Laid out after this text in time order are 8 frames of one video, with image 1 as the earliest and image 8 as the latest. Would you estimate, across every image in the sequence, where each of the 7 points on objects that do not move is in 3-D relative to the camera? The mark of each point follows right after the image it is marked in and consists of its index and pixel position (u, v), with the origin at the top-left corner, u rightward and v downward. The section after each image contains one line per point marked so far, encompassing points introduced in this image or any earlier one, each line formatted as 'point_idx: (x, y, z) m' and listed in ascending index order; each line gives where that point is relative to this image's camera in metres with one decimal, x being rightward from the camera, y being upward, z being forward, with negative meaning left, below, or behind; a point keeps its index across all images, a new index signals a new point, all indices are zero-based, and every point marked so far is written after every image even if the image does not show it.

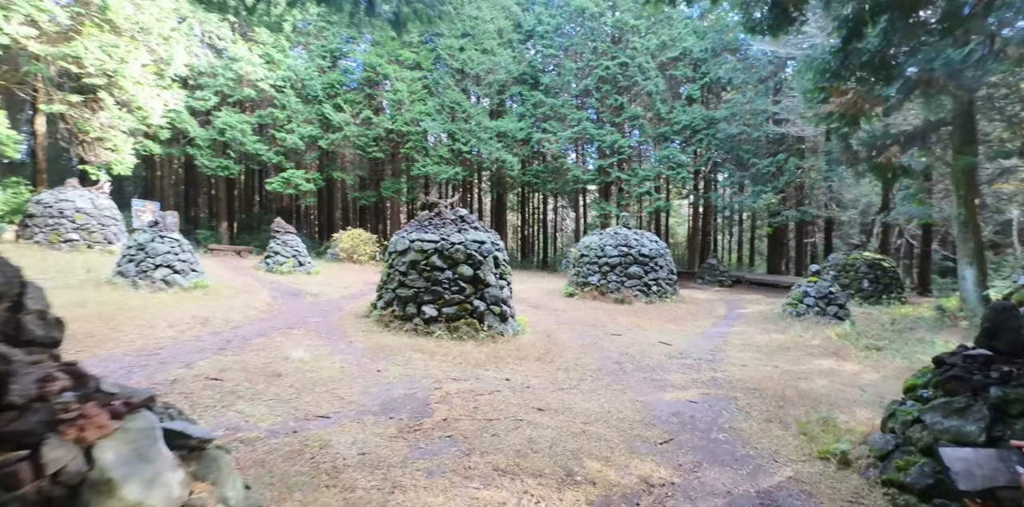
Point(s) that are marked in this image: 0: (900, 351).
0: (+5.7, -1.4, +7.3) m
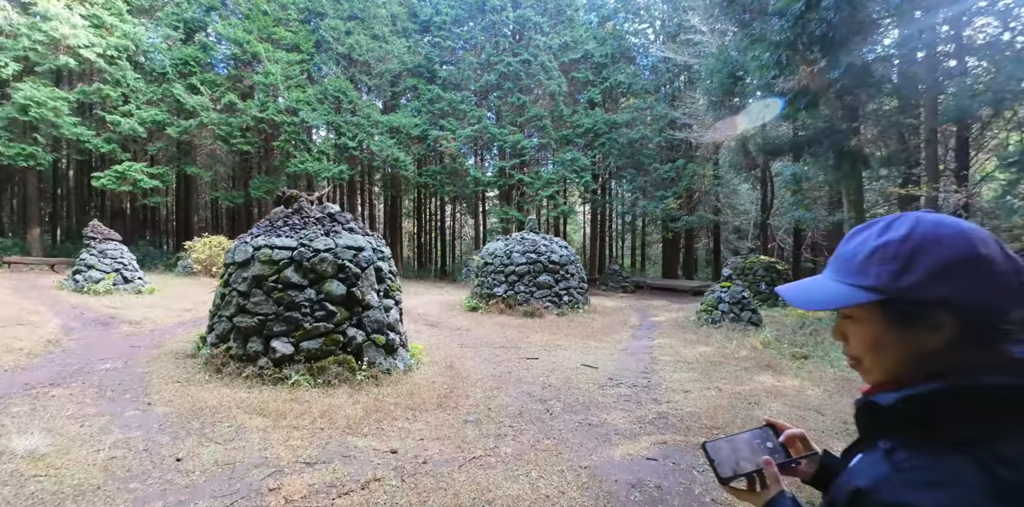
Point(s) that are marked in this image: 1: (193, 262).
0: (+4.4, -1.5, +6.9) m
1: (-8.3, -0.2, +12.9) m
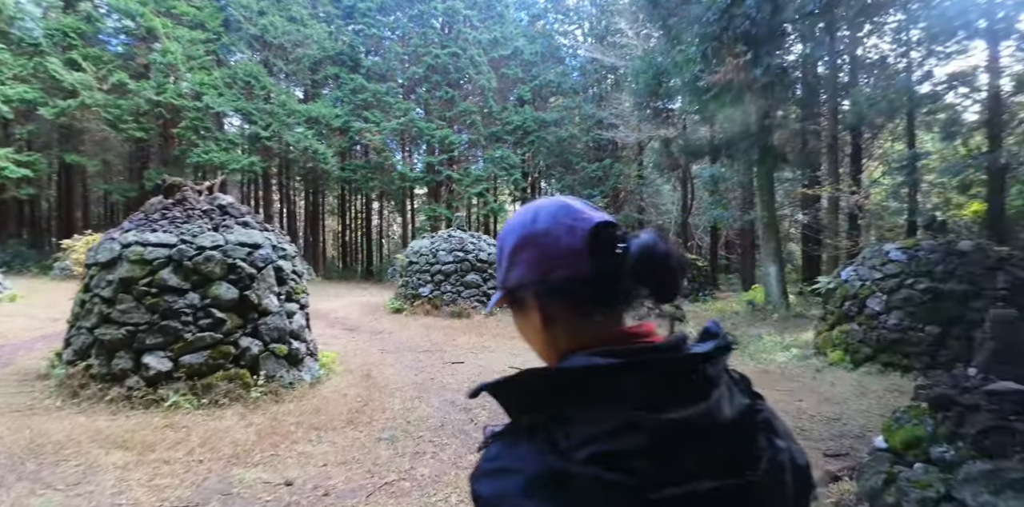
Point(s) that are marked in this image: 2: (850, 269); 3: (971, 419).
0: (+3.3, -1.4, +7.2) m
1: (-10.0, -0.2, +11.3) m
2: (+4.9, -0.2, +7.2) m
3: (+2.0, -0.7, +2.2) m
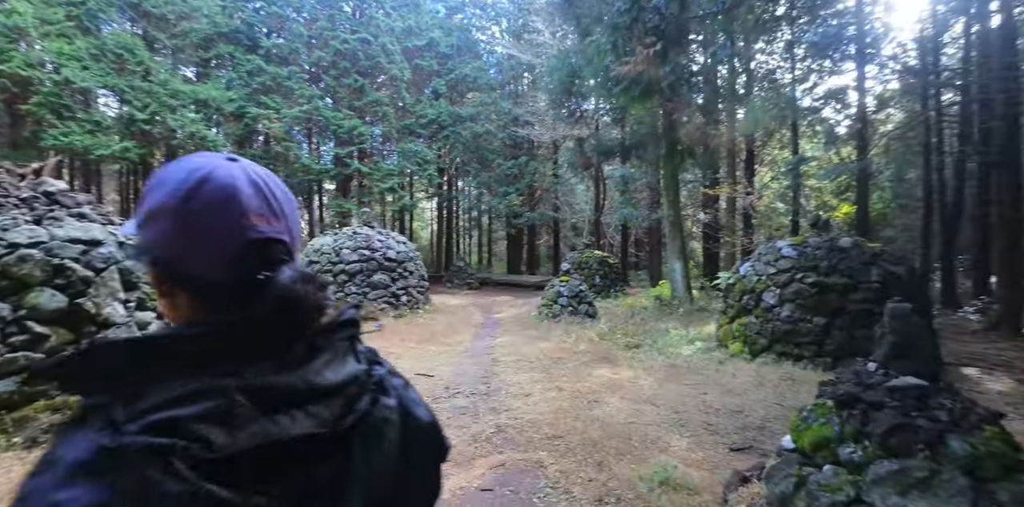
0: (+2.1, -1.4, +7.3) m
1: (-11.8, -0.2, +9.2) m
2: (+3.6, -0.2, +7.6) m
3: (+1.6, -0.7, +2.1) m
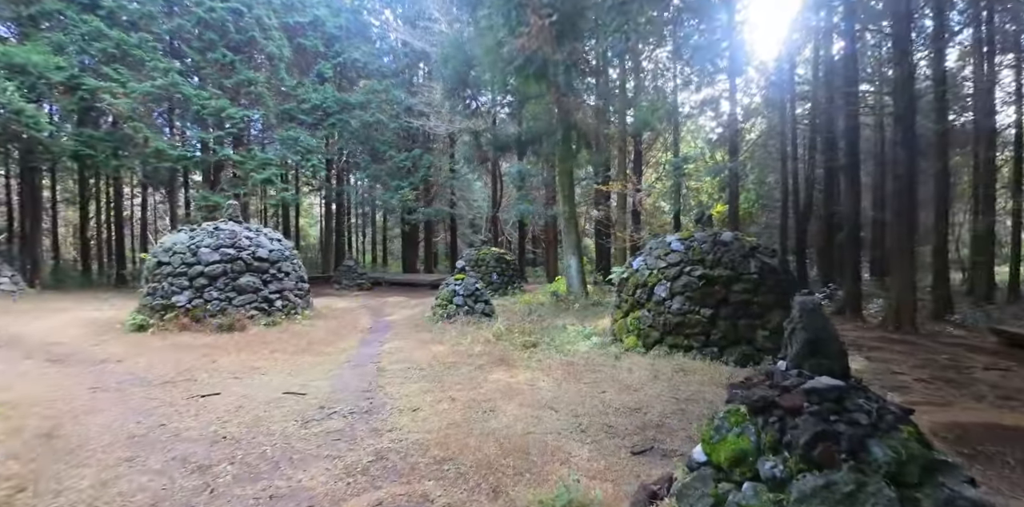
0: (+0.6, -1.3, +7.1) m
1: (-13.4, -0.2, +6.2) m
2: (+2.0, -0.1, +7.7) m
3: (+1.1, -0.7, +1.9) m
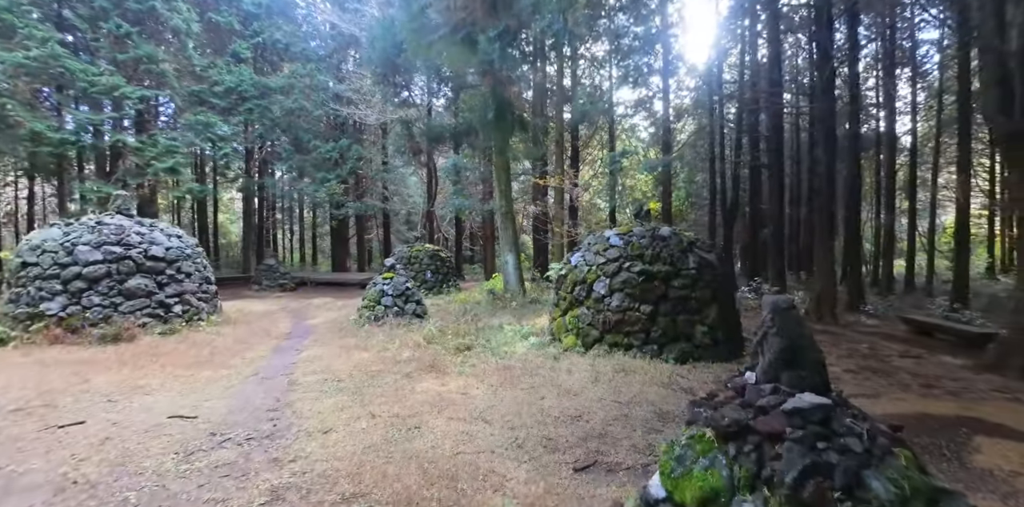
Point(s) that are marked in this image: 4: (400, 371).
0: (-0.3, -1.3, +6.6) m
1: (-14.1, -0.3, +4.0) m
2: (+1.0, 0.0, +7.4) m
3: (+0.8, -0.6, +1.6) m
4: (-1.2, -1.3, +5.5) m
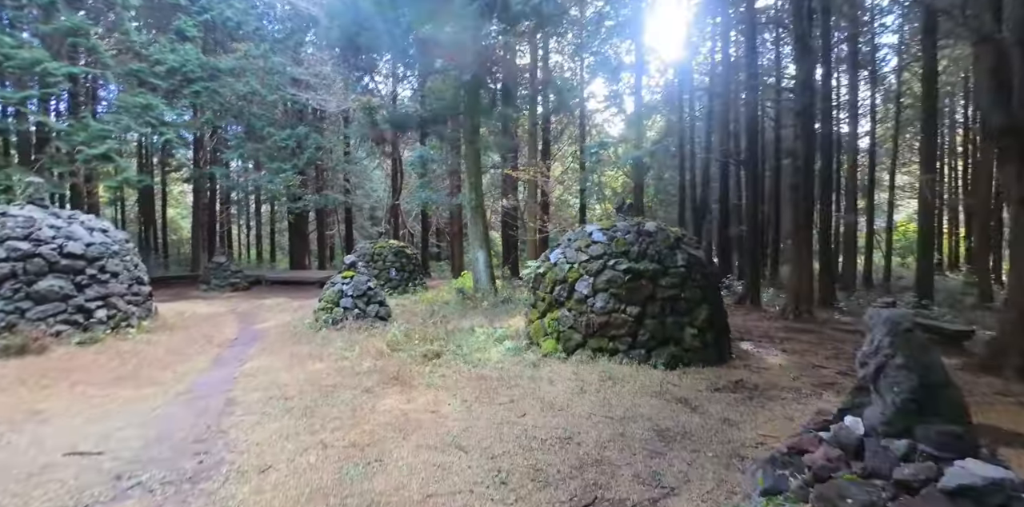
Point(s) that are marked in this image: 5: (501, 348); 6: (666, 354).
0: (-0.6, -1.2, +6.0) m
1: (-14.2, -0.3, +2.4) m
2: (+0.6, 0.0, +6.8) m
3: (+0.9, -0.6, +1.0) m
4: (-1.5, -1.3, +4.8) m
5: (-0.1, -1.2, +6.5) m
6: (+1.8, -1.2, +5.8) m
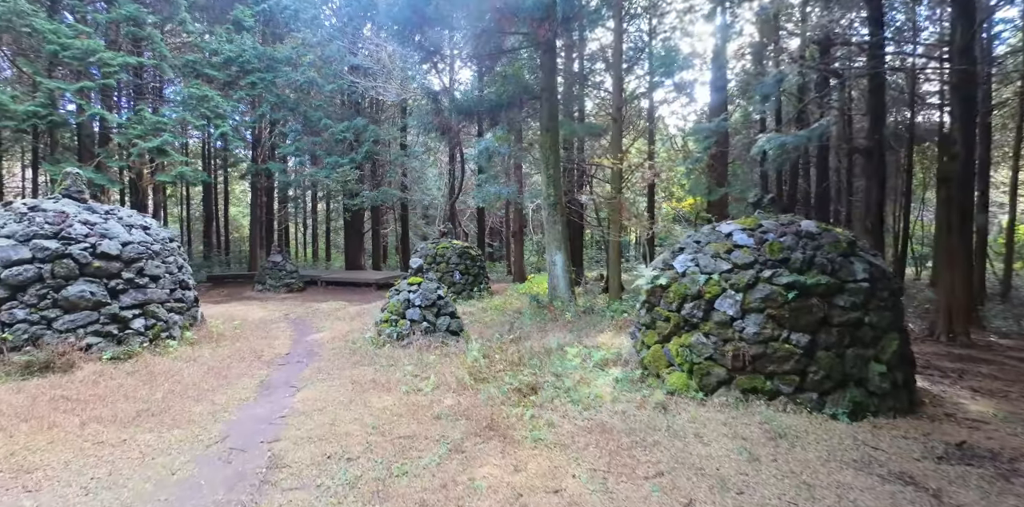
0: (+0.5, -1.3, +4.6) m
1: (-13.4, -0.2, +2.3) m
2: (+1.8, 0.0, +5.3) m
3: (+1.5, -0.7, -0.5) m
4: (-0.5, -1.3, +3.5) m
5: (+1.0, -1.3, +5.1) m
6: (+2.9, -1.3, +4.3) m
